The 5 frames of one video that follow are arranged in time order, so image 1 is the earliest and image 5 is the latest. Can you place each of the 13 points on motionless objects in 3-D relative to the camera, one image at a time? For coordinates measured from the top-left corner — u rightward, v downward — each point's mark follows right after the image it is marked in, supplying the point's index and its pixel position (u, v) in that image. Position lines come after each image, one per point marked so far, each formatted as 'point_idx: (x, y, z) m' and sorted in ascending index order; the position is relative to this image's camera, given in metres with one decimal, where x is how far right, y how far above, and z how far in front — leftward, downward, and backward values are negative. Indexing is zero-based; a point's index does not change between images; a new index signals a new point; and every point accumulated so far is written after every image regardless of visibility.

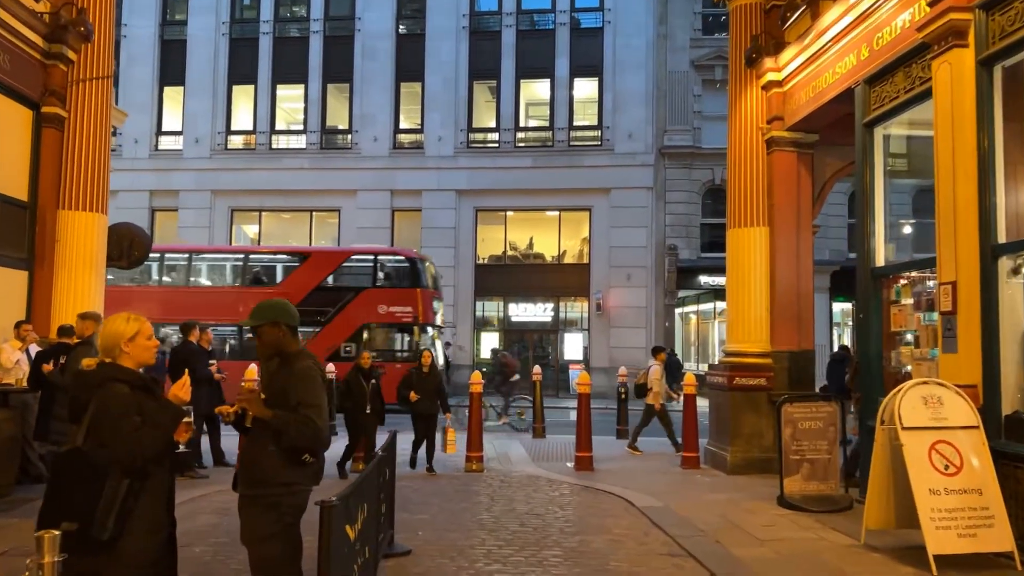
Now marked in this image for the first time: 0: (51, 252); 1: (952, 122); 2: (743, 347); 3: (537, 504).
0: (-5.8, +0.5, +9.8) m
1: (+3.8, +1.5, +6.8) m
2: (+3.1, -0.8, +10.3) m
3: (+0.3, -2.2, +8.1) m
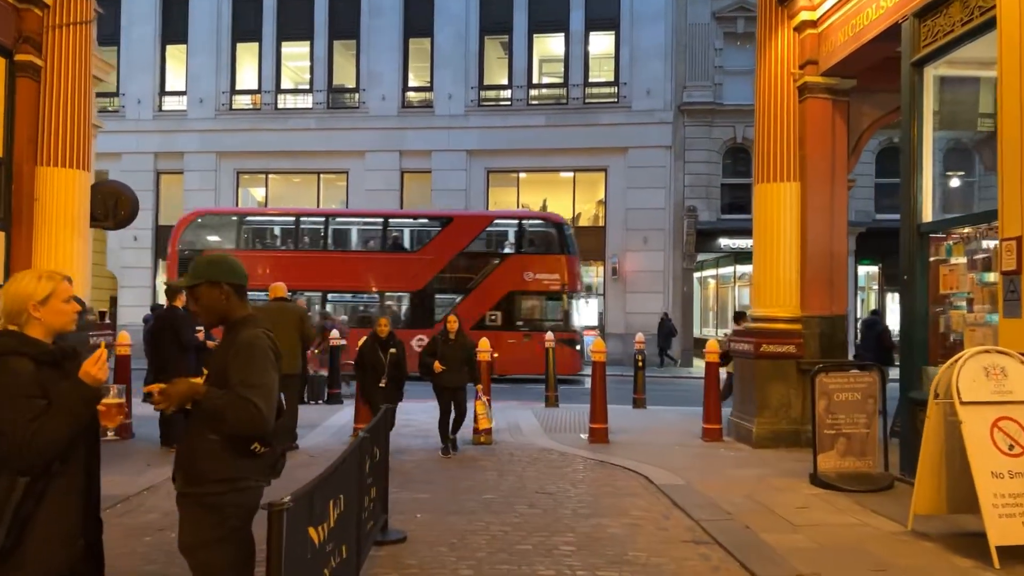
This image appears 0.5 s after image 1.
0: (-5.7, +0.9, +9.2) m
1: (+3.9, +1.8, +6.0) m
2: (+3.2, -0.3, +9.5) m
3: (+0.3, -1.9, +7.5) m
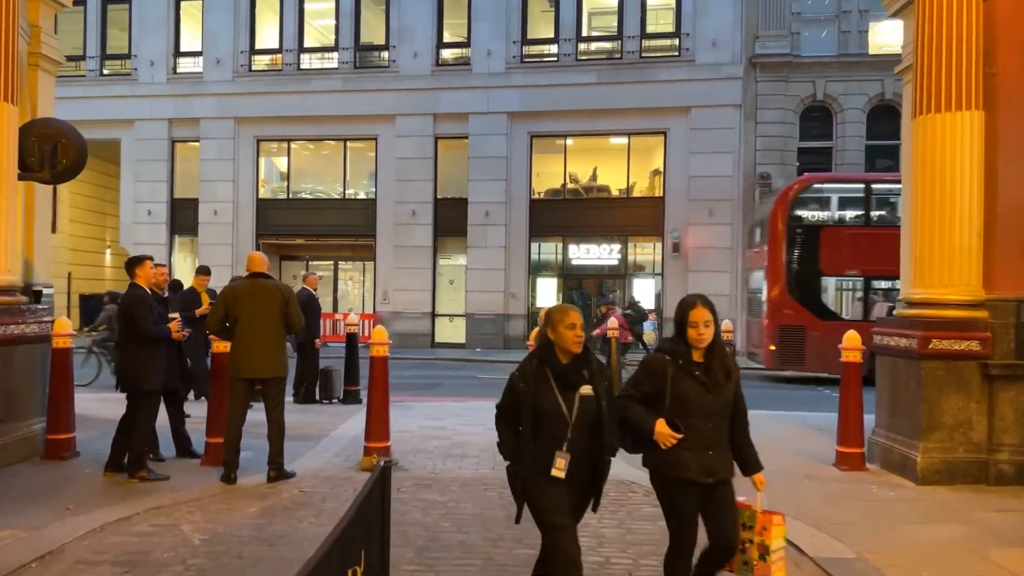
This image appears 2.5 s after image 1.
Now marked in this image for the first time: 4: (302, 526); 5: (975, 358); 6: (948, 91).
0: (-5.1, +1.2, +6.9) m
1: (+4.3, +1.9, +3.2) m
2: (+3.8, -0.1, +6.8) m
3: (+0.8, -1.6, +4.9) m
4: (-1.5, -1.7, +5.5) m
5: (+3.9, -0.6, +6.6) m
6: (+3.9, +1.7, +6.9) m
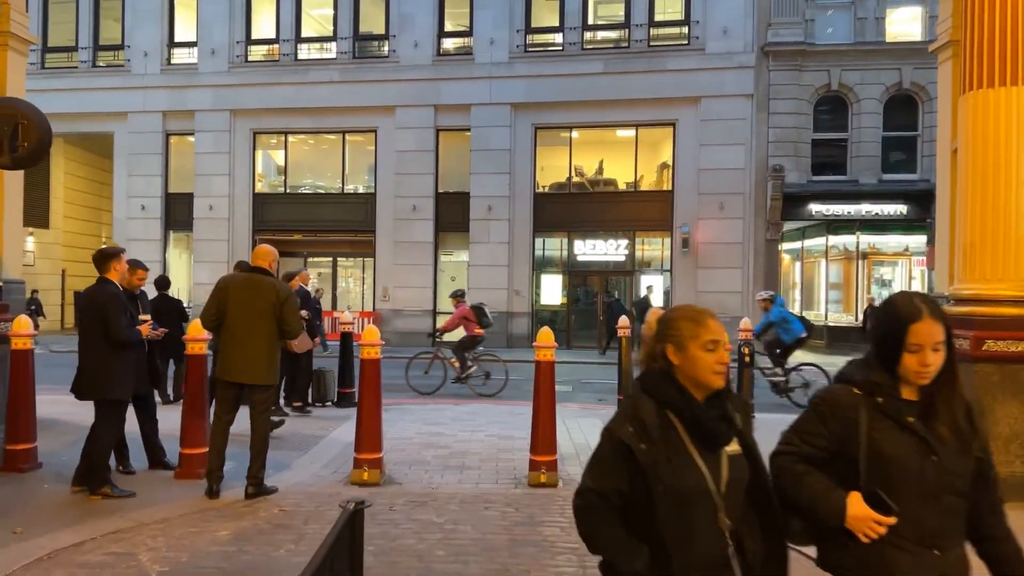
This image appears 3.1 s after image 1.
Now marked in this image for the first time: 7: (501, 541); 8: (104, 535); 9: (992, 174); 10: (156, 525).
0: (-5.1, +1.2, +6.2) m
1: (+4.3, +2.0, +2.5) m
2: (+3.8, 0.0, +6.1) m
3: (+0.9, -1.6, +4.2) m
4: (-1.4, -1.6, +4.8) m
5: (+4.0, -0.6, +5.9) m
6: (+3.9, +1.8, +6.2) m
7: (-0.1, -1.6, +5.0) m
8: (-2.7, -1.6, +5.1) m
9: (+3.8, +0.9, +6.3) m
10: (-2.4, -1.6, +5.4) m
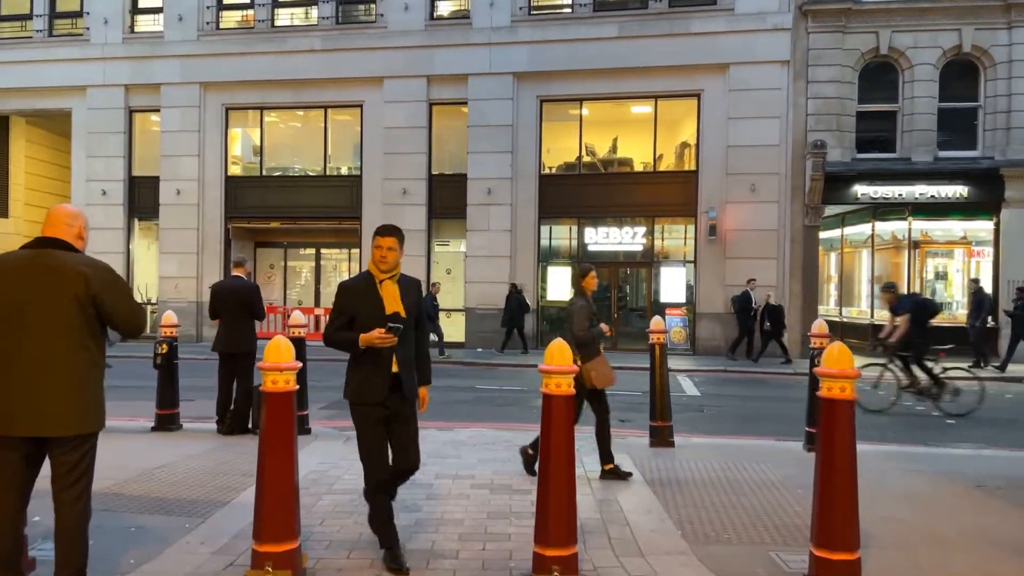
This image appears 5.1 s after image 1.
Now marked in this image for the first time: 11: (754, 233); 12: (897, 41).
0: (-5.1, +1.2, +3.7) m
1: (+4.3, +2.0, -0.1) m
2: (+3.8, 0.0, +3.6) m
3: (+0.8, -1.6, +1.8) m
4: (-1.5, -1.6, +2.3) m
5: (+3.9, -0.5, +3.4) m
6: (+3.9, +1.8, +3.7) m
7: (-0.1, -1.5, +2.5) m
8: (-2.7, -1.6, +2.7) m
9: (+3.8, +1.0, +3.8) m
10: (-2.5, -1.6, +2.9) m
11: (+5.6, +1.3, +17.9) m
12: (+8.8, +5.6, +17.7) m
